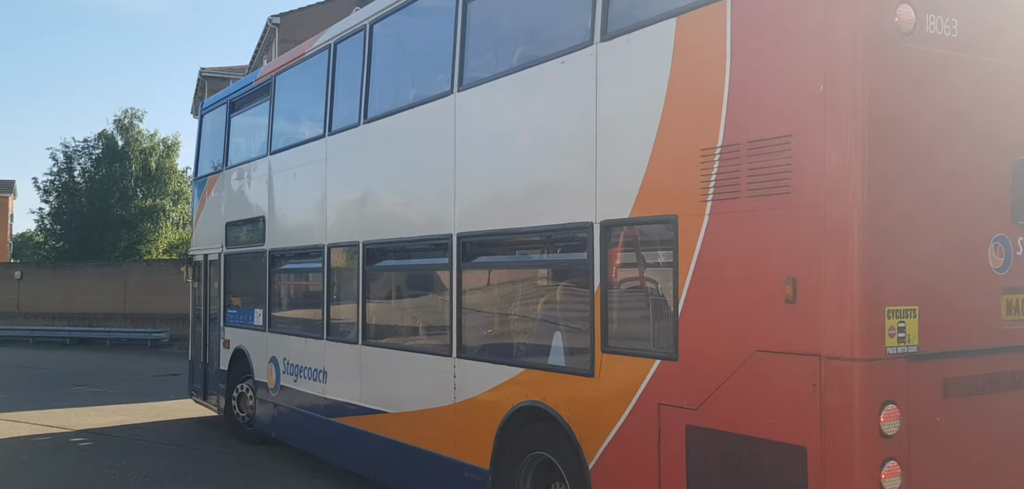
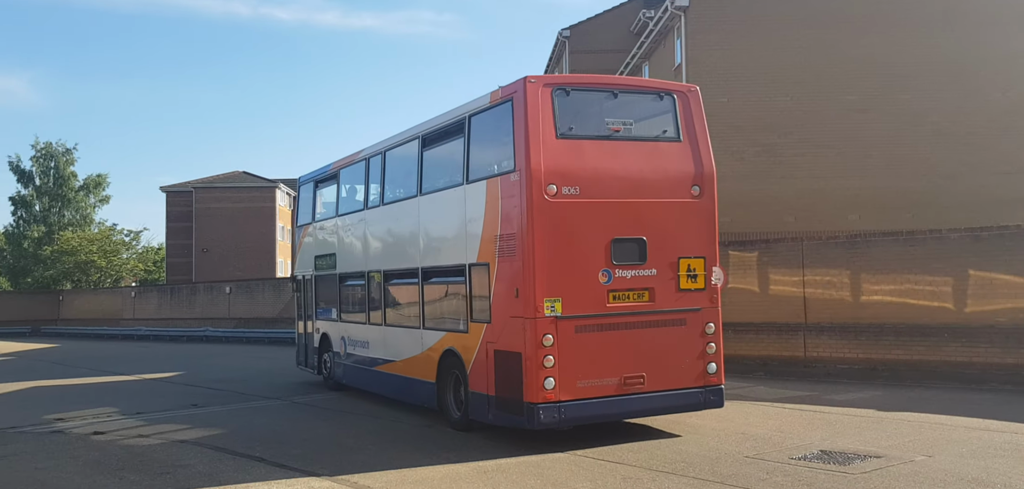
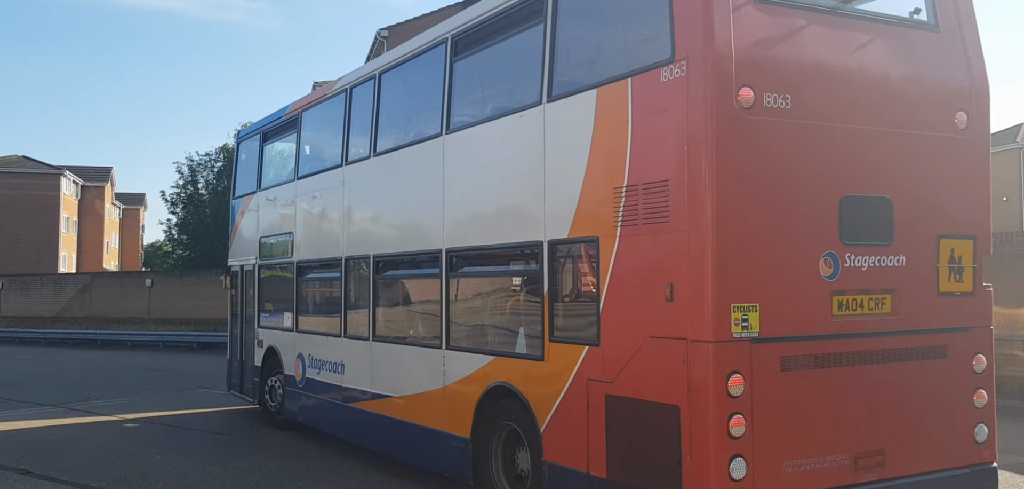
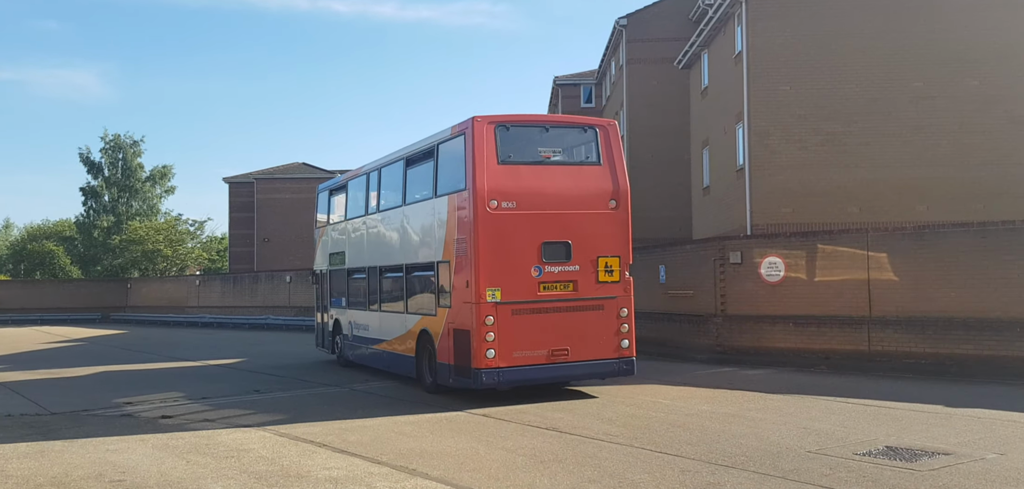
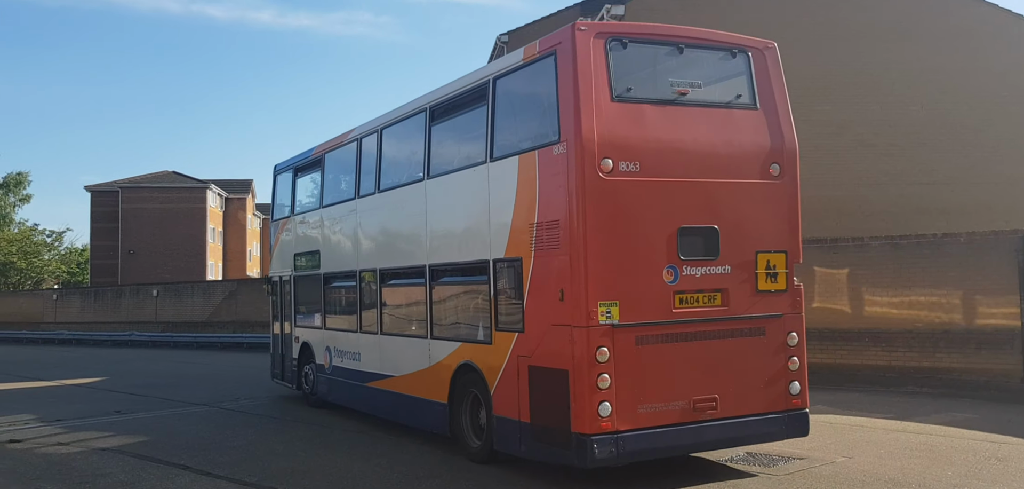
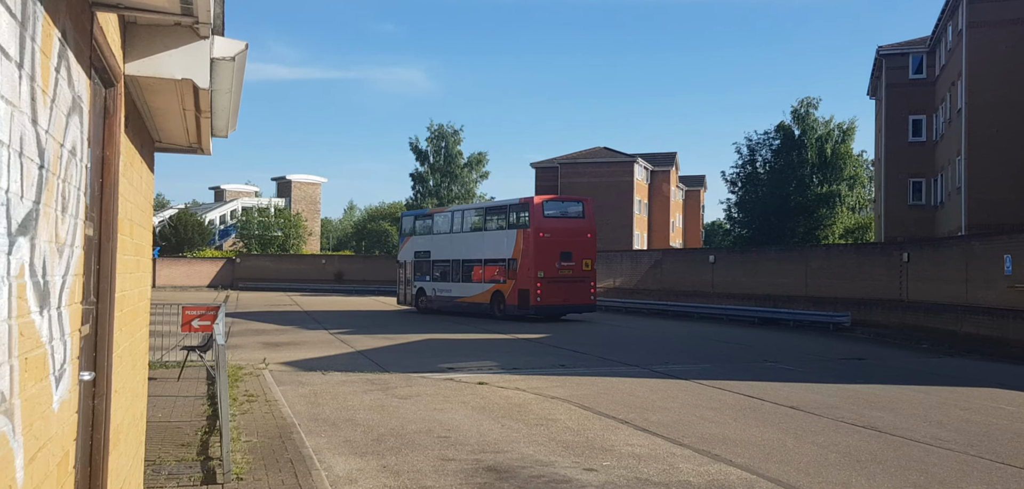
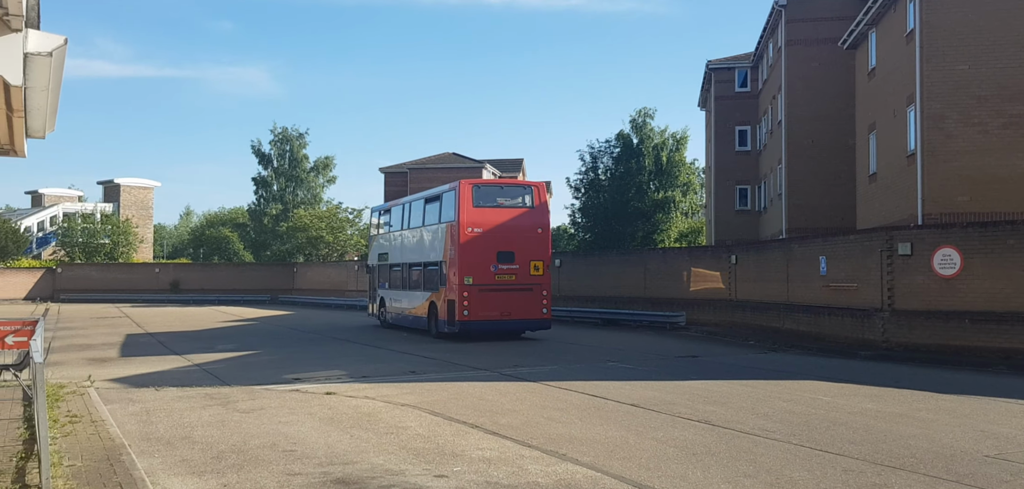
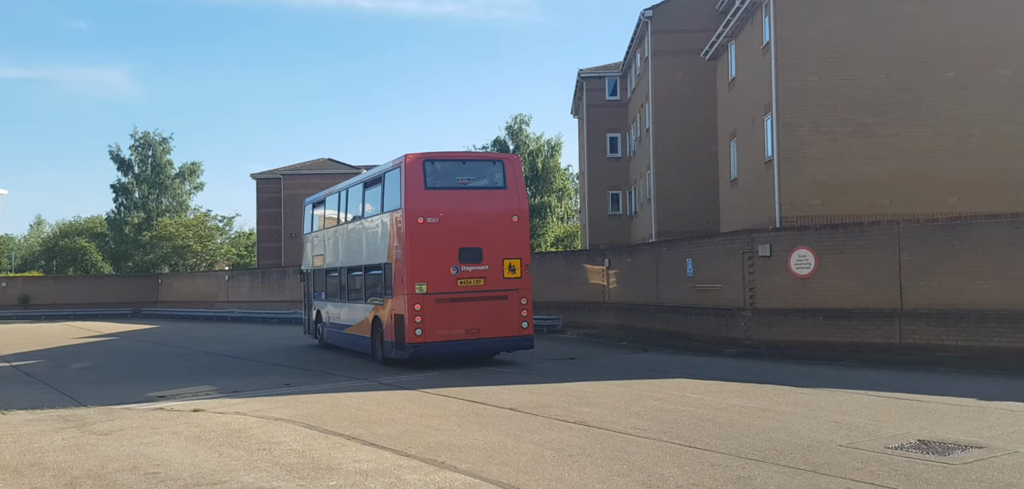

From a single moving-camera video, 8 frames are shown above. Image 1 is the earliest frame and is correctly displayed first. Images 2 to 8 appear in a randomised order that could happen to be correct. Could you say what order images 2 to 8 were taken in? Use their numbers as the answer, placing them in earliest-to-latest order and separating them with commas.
3, 5, 2, 4, 8, 7, 6
